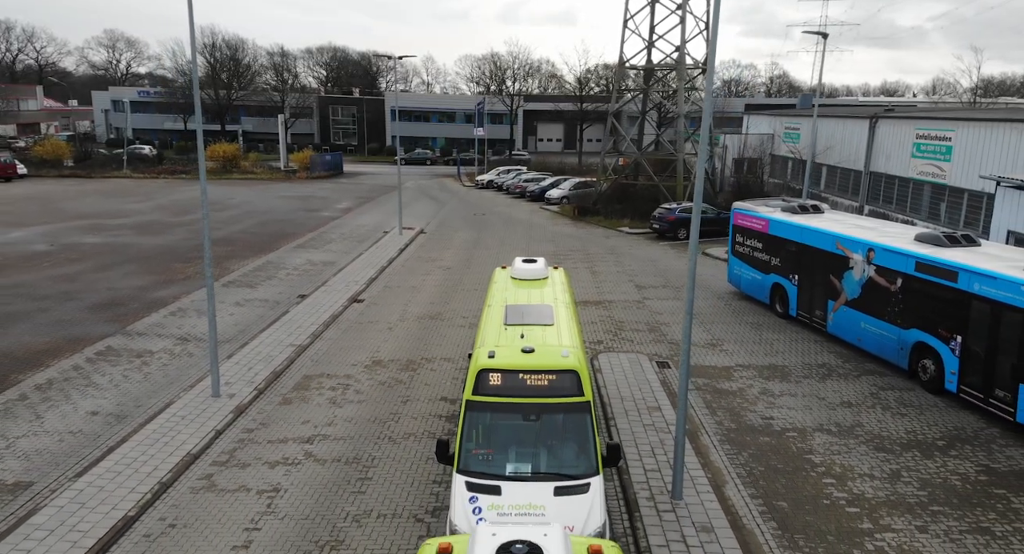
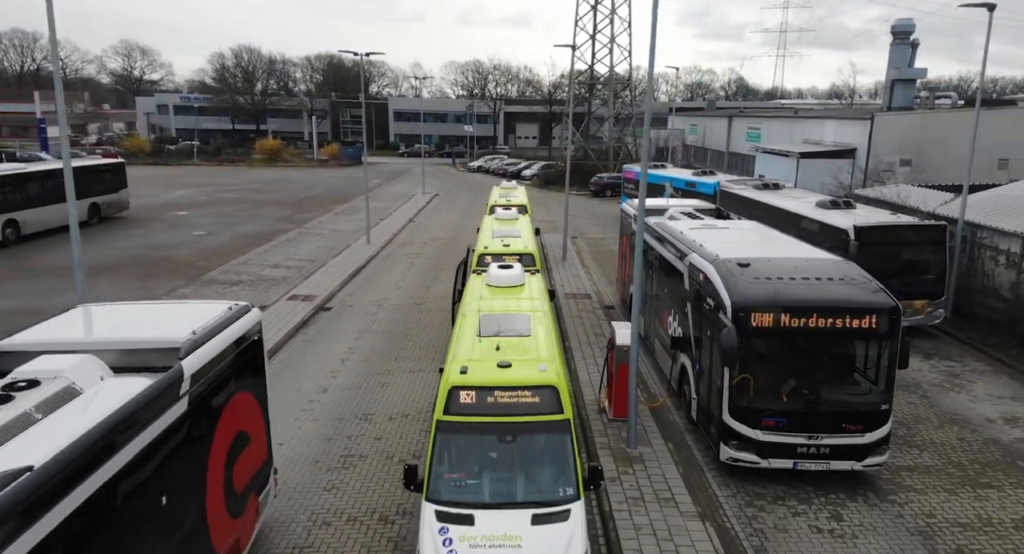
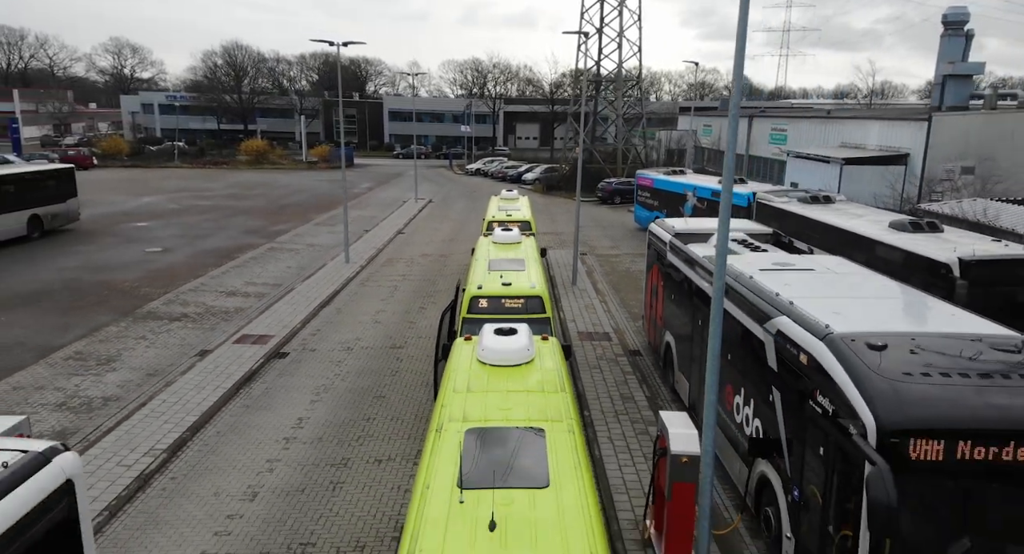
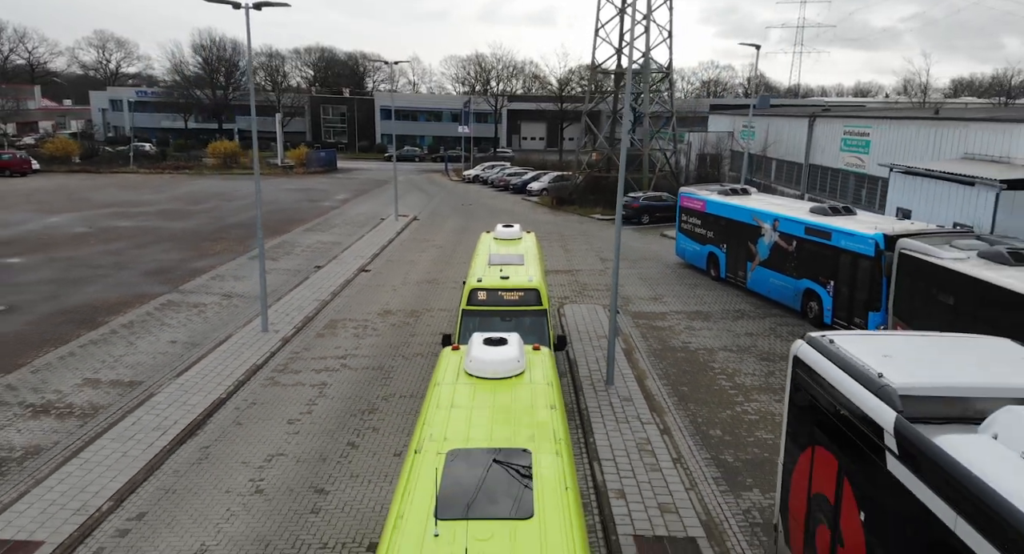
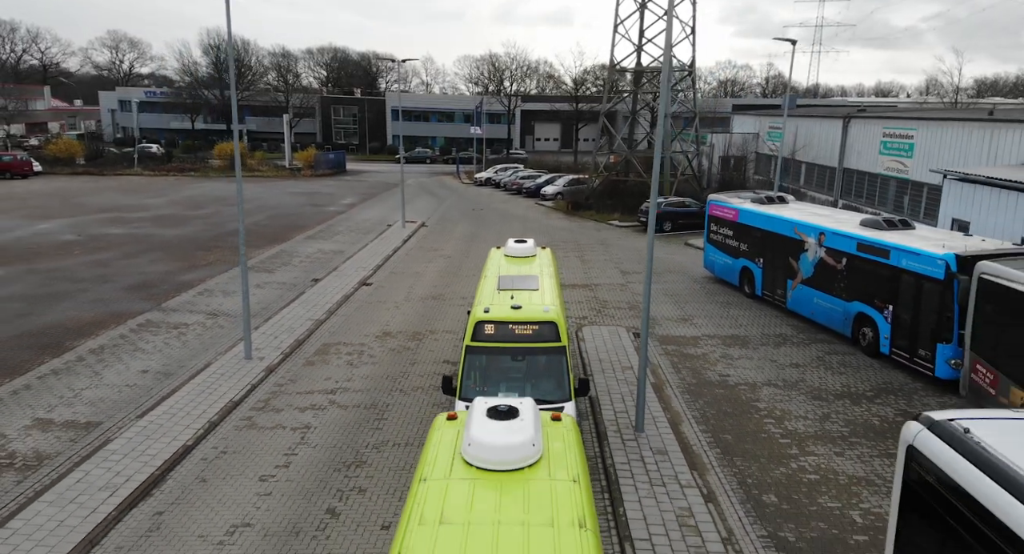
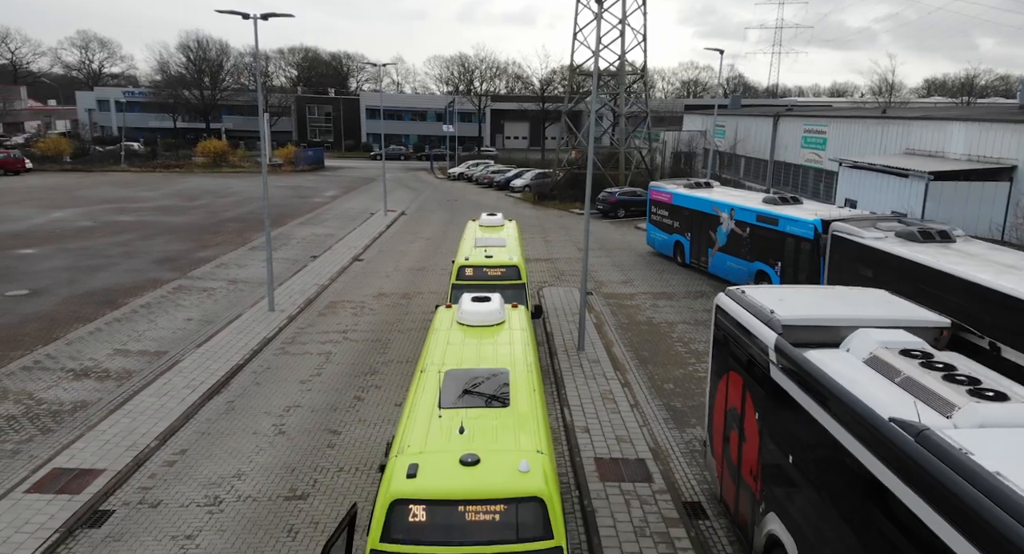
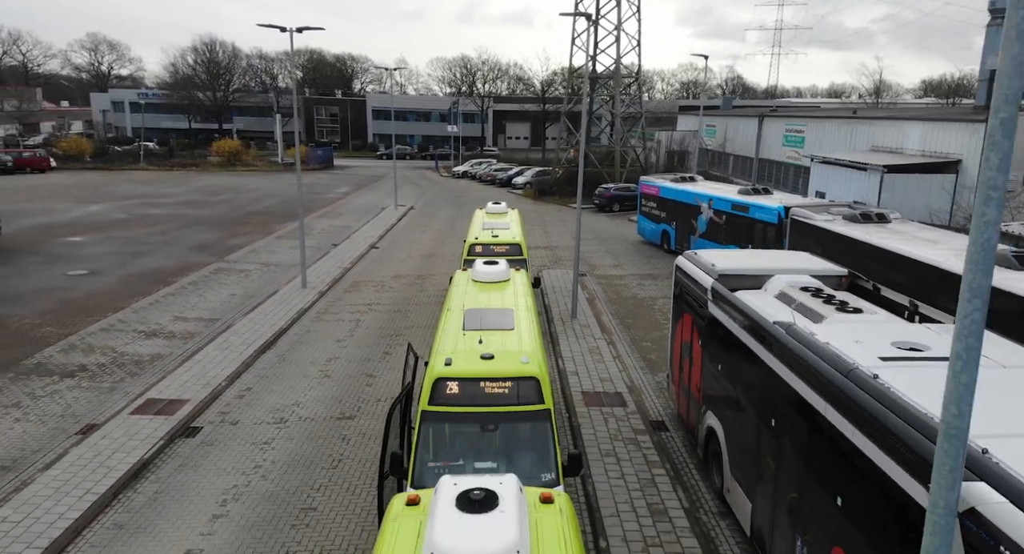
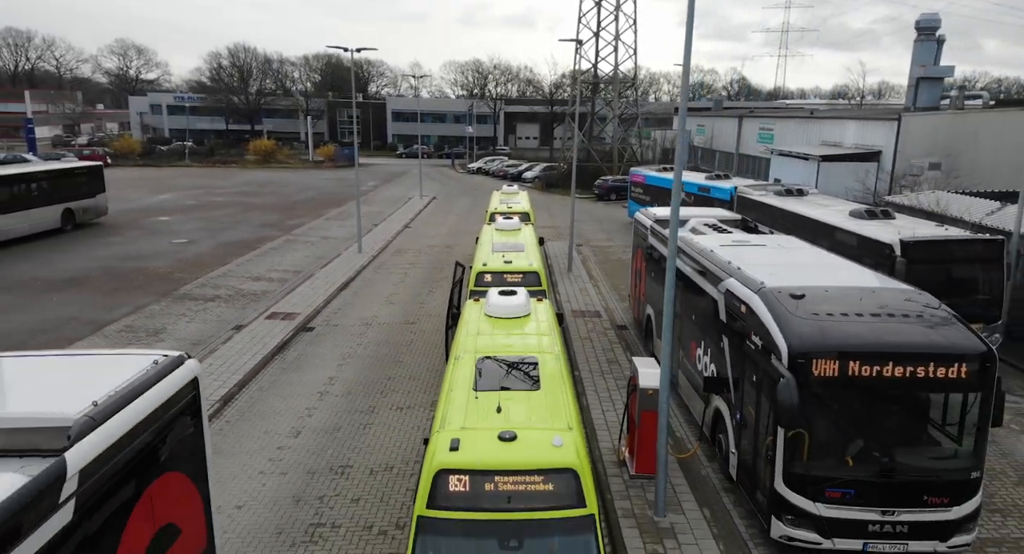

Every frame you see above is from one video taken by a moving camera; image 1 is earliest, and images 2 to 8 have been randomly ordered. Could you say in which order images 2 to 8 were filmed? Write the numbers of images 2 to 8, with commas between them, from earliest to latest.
5, 4, 6, 7, 3, 8, 2
